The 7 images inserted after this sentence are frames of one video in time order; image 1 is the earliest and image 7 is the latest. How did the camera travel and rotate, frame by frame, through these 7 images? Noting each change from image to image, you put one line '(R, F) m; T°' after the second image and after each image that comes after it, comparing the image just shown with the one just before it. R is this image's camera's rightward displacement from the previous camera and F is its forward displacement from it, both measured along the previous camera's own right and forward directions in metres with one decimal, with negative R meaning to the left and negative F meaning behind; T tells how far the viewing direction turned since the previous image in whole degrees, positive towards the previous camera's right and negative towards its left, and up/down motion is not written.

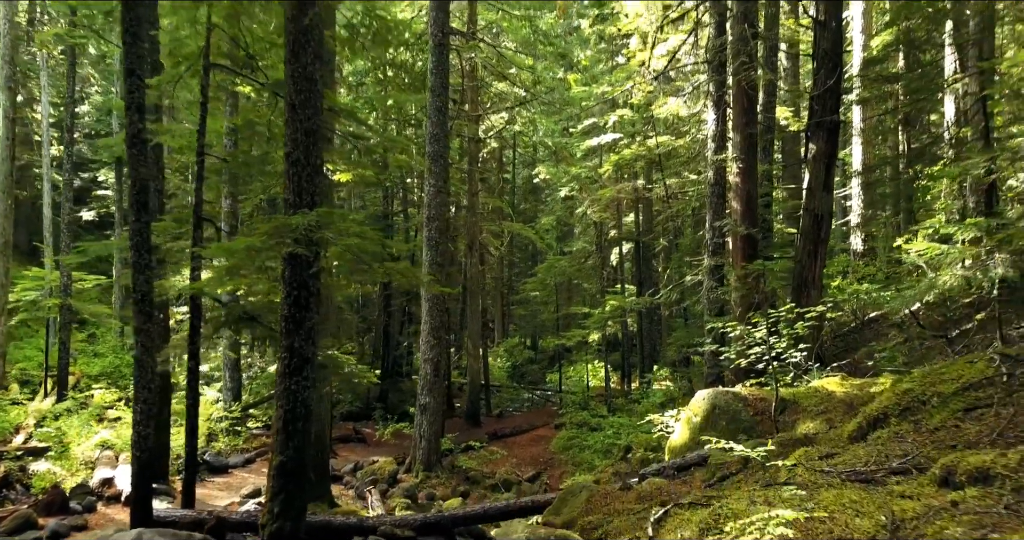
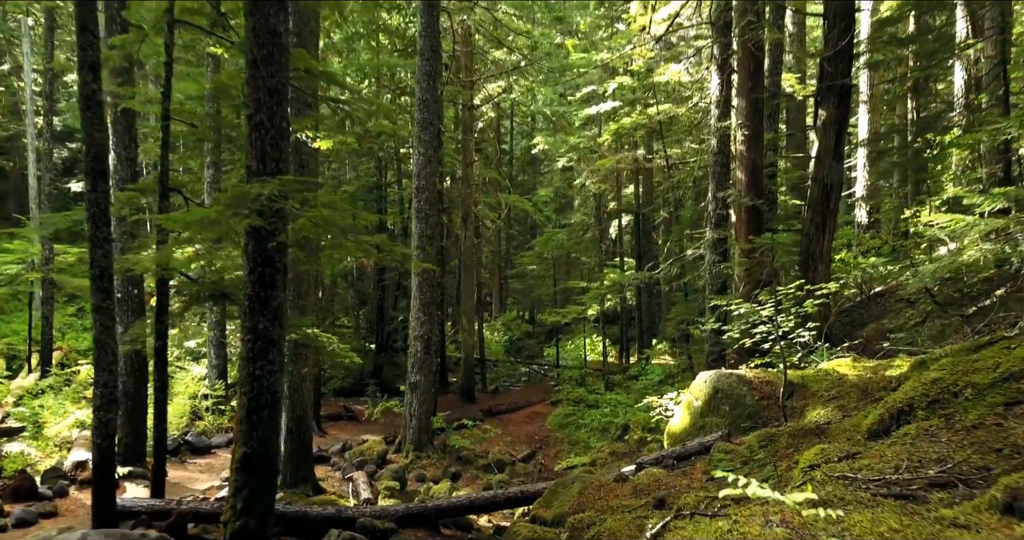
(+0.1, +0.5) m; 0°
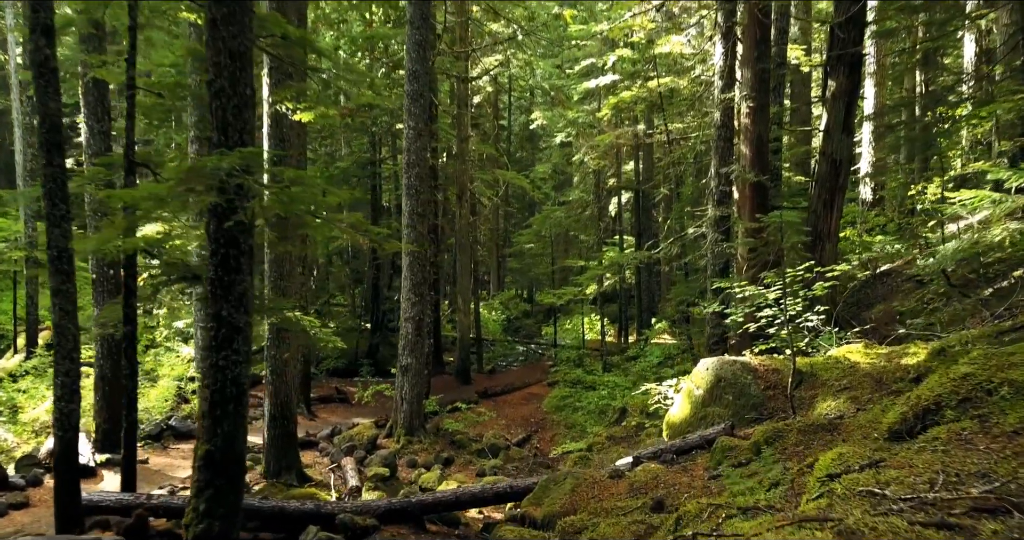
(+0.1, +0.4) m; 0°
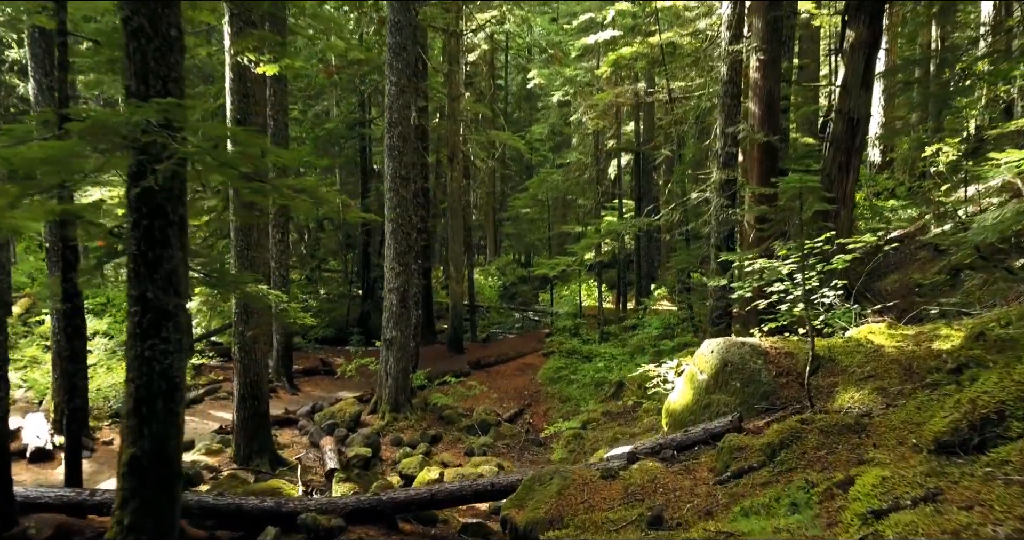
(+0.1, +0.6) m; 0°
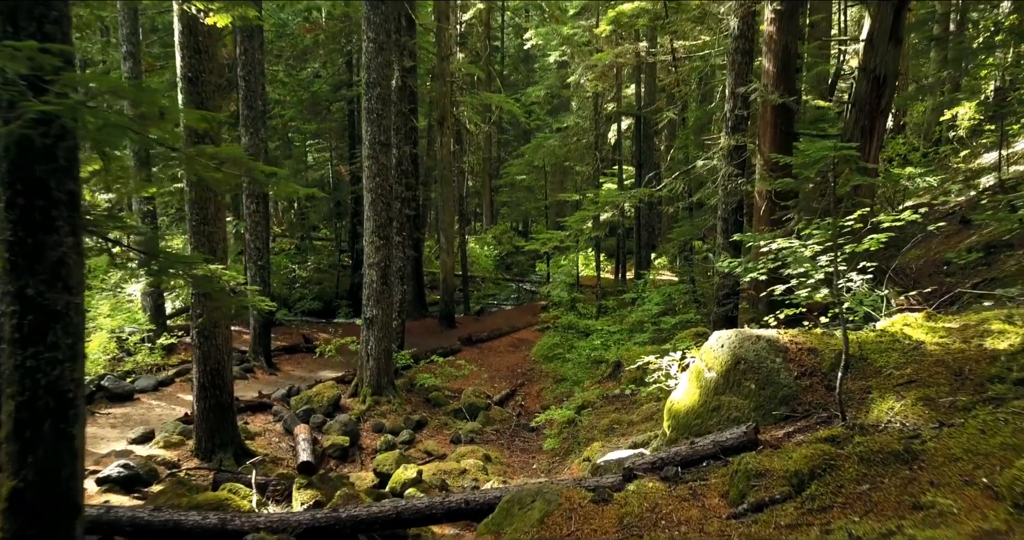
(+0.1, +0.7) m; 0°
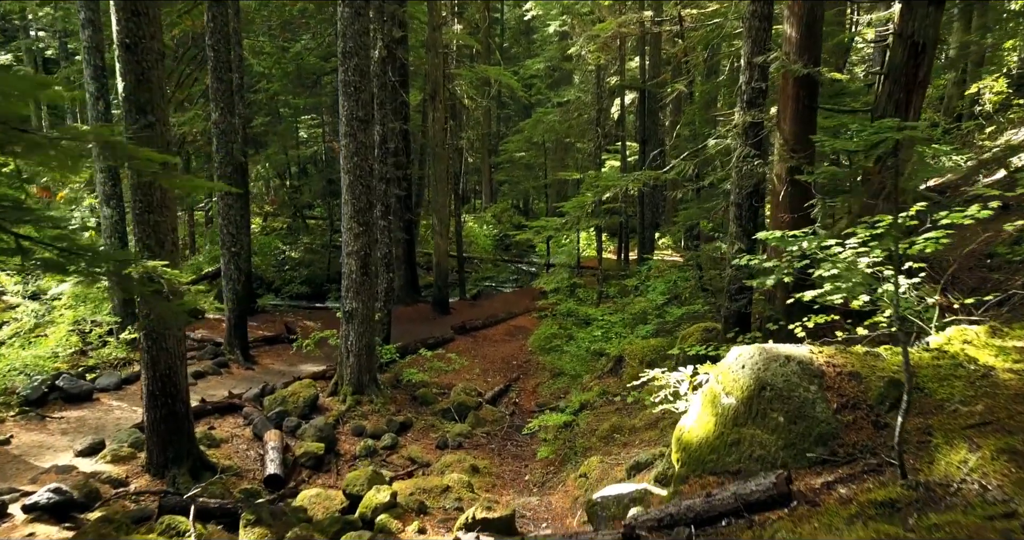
(+0.1, +0.8) m; 0°
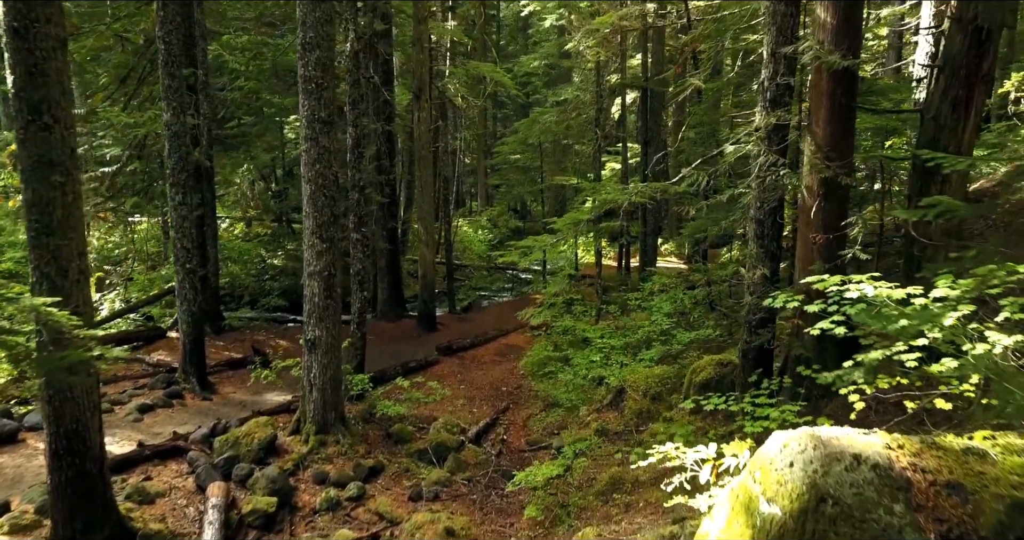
(+0.2, +1.1) m; 0°
